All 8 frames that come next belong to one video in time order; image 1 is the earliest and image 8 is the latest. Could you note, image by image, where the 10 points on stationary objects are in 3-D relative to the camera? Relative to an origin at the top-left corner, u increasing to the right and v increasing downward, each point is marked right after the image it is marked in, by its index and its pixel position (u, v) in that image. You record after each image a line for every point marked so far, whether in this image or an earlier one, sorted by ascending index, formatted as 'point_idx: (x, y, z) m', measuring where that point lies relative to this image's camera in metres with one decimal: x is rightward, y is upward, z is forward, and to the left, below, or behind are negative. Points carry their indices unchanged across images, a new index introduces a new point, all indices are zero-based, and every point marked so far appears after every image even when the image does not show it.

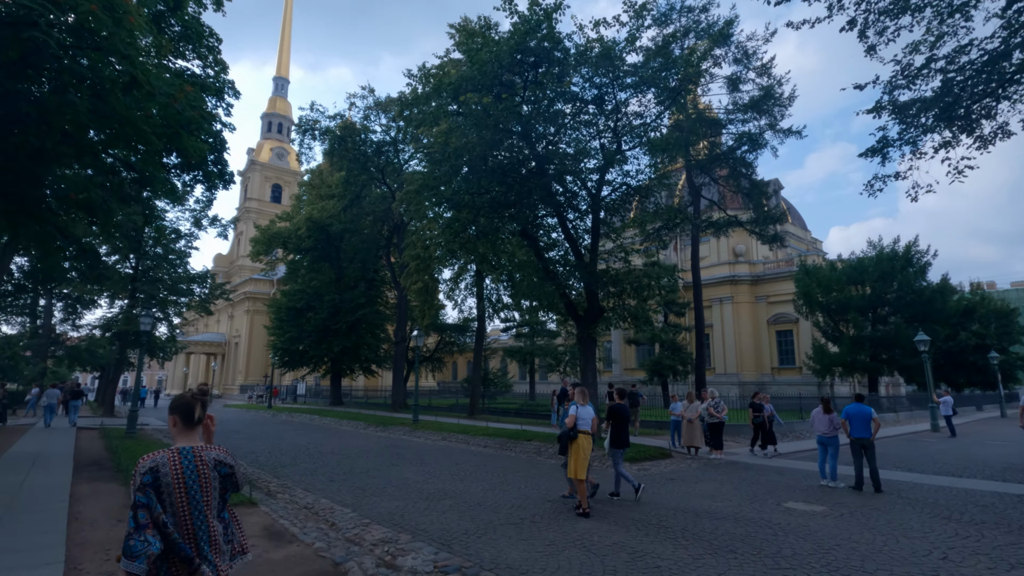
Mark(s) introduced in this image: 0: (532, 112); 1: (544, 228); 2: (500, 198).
0: (+0.6, +5.4, +16.4) m
1: (+1.1, +2.1, +18.5) m
2: (-0.3, +3.0, +17.9) m
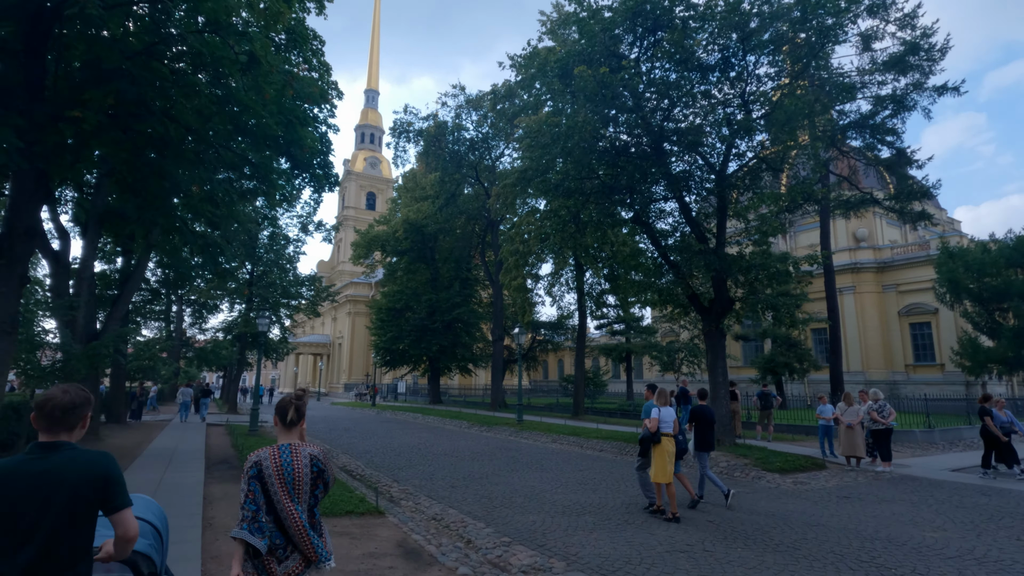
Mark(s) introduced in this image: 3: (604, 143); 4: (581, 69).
0: (+3.7, +5.7, +15.0) m
1: (+4.7, +2.4, +16.9) m
2: (+3.1, +3.3, +16.6) m
3: (+2.7, +4.2, +16.1) m
4: (+2.0, +6.2, +15.0) m
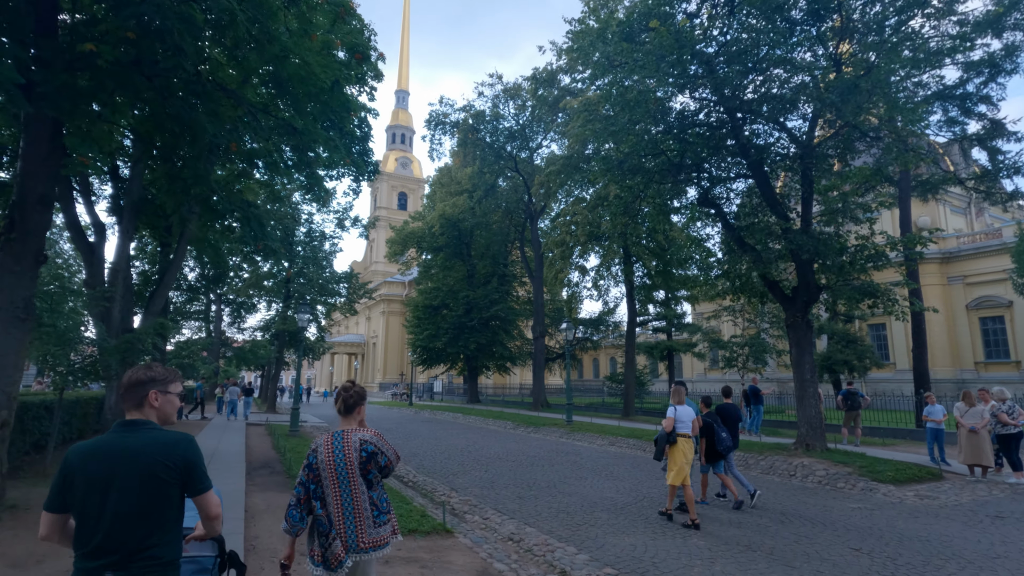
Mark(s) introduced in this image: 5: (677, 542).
0: (+5.2, +6.0, +13.4) m
1: (+6.3, +2.8, +15.3) m
2: (+4.6, +3.6, +15.0) m
3: (+4.3, +4.5, +14.6) m
4: (+3.5, +6.5, +13.5) m
5: (+2.1, -3.2, +6.8) m
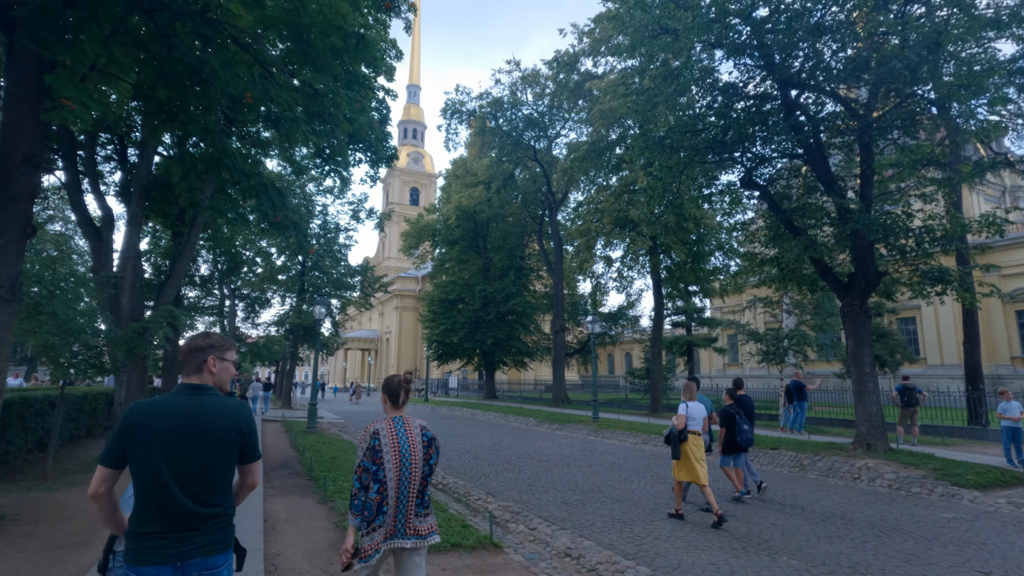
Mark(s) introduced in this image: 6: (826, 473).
0: (+5.9, +6.3, +12.3) m
1: (+7.1, +3.1, +14.2) m
2: (+5.4, +3.9, +14.0) m
3: (+5.0, +4.9, +13.5) m
4: (+4.2, +6.8, +12.5) m
5: (+2.7, -2.9, +5.8) m
6: (+6.7, -4.0, +11.4) m
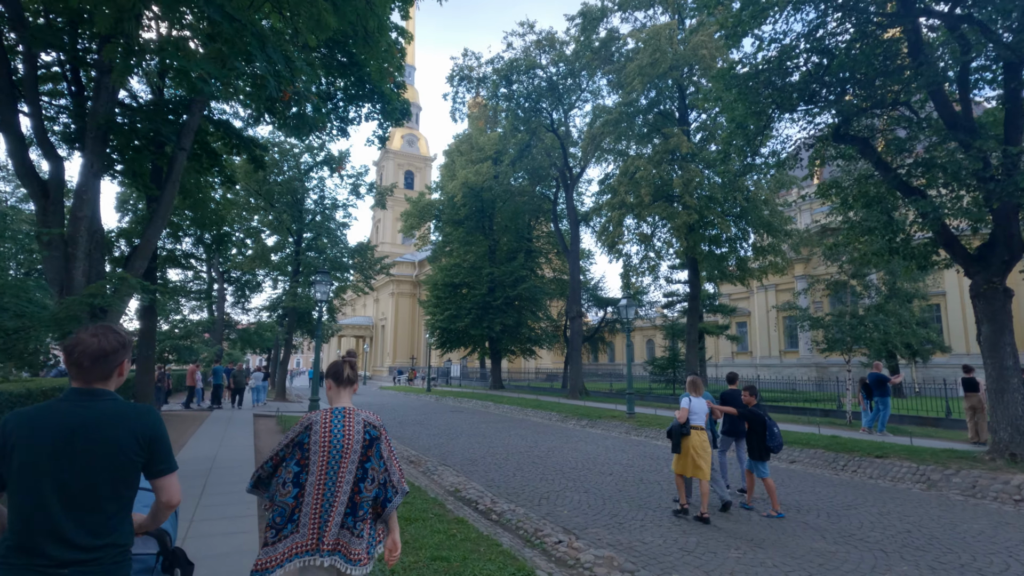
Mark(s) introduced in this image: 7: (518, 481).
0: (+7.0, +6.8, +9.7) m
1: (+8.1, +3.6, +11.7) m
2: (+6.5, +4.5, +11.4) m
3: (+6.1, +5.4, +11.0) m
4: (+5.3, +7.4, +9.8) m
5: (+3.9, -2.6, +3.4) m
6: (+7.8, -3.5, +9.1) m
7: (+0.1, -3.5, +9.7) m
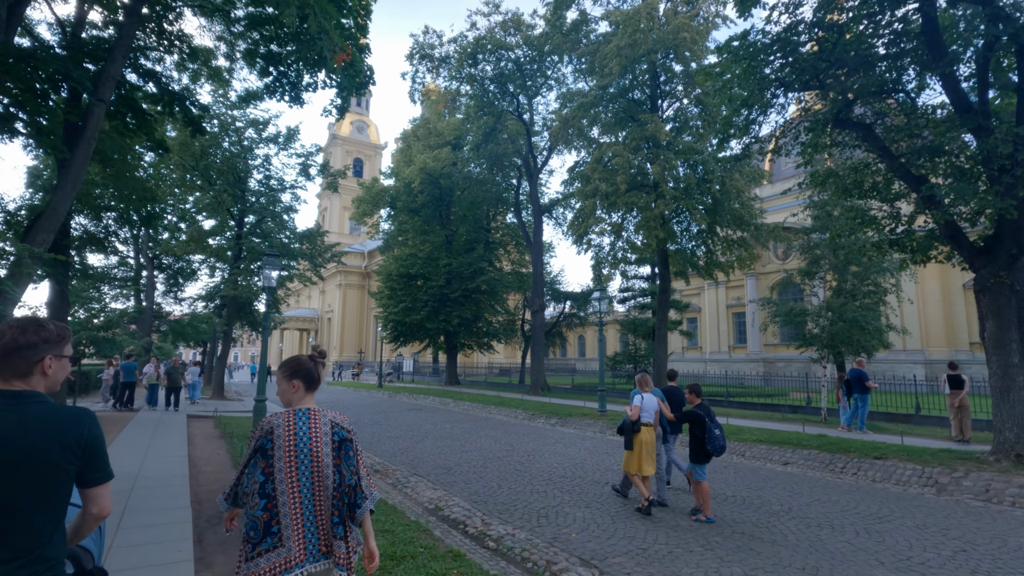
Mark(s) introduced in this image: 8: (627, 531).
0: (+6.9, +7.0, +9.1) m
1: (+7.8, +3.8, +11.2) m
2: (+6.2, +4.6, +10.7) m
3: (+5.9, +5.6, +10.2) m
4: (+5.2, +7.5, +9.0) m
5: (+4.3, -2.5, +2.5) m
6: (+7.6, -3.4, +8.6) m
7: (-0.1, -3.2, +8.5) m
8: (+1.4, -3.0, +6.7) m
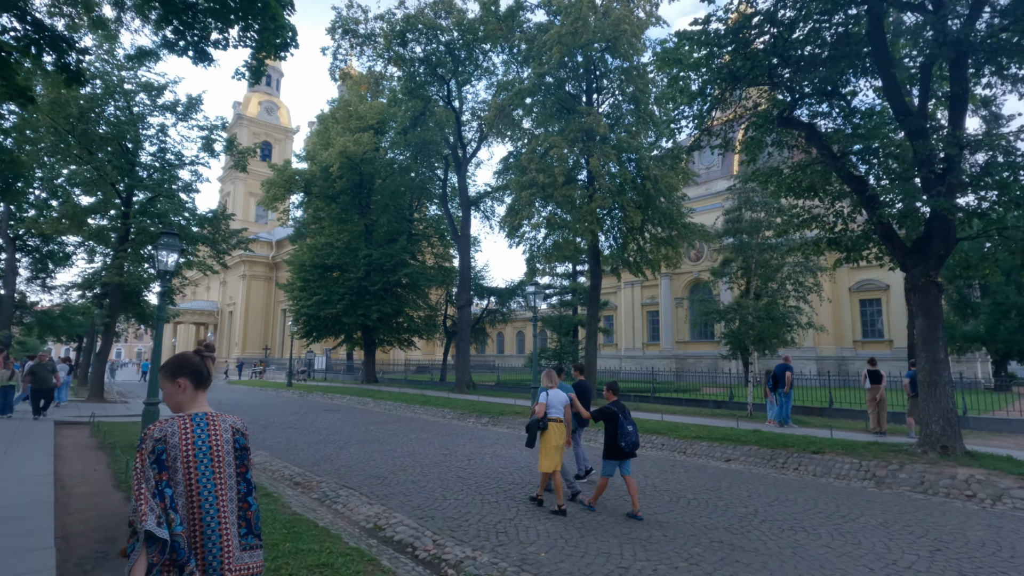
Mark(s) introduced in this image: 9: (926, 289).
0: (+6.3, +7.0, +9.2) m
1: (+6.7, +3.8, +11.4) m
2: (+5.2, +4.7, +10.7) m
3: (+5.0, +5.6, +10.2) m
4: (+4.6, +7.6, +8.9) m
5: (+4.4, -2.4, +2.3) m
6: (+6.8, -3.3, +8.9) m
7: (-0.8, -3.1, +7.5) m
8: (+1.0, -2.9, +6.0) m
9: (+7.9, 0.0, +10.3) m
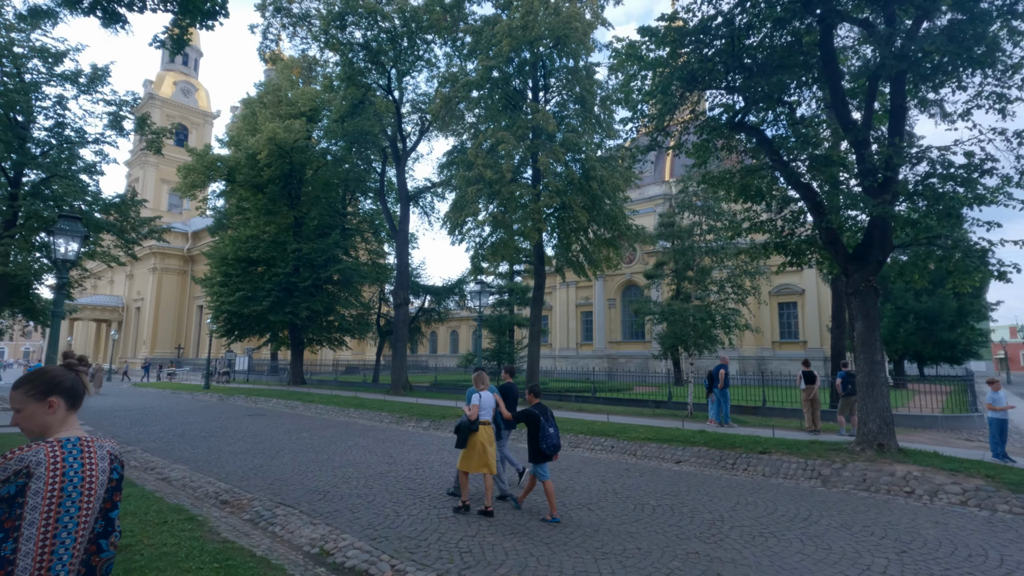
0: (+5.6, +7.0, +9.4) m
1: (+5.7, +3.8, +11.7) m
2: (+4.4, +4.7, +10.8) m
3: (+4.2, +5.6, +10.2) m
4: (+4.0, +7.5, +8.9) m
5: (+4.5, -2.5, +2.4) m
6: (+6.0, -3.4, +9.2) m
7: (-1.3, -3.0, +6.9) m
8: (+0.7, -2.9, +5.6) m
9: (+7.0, -0.1, +10.7) m
